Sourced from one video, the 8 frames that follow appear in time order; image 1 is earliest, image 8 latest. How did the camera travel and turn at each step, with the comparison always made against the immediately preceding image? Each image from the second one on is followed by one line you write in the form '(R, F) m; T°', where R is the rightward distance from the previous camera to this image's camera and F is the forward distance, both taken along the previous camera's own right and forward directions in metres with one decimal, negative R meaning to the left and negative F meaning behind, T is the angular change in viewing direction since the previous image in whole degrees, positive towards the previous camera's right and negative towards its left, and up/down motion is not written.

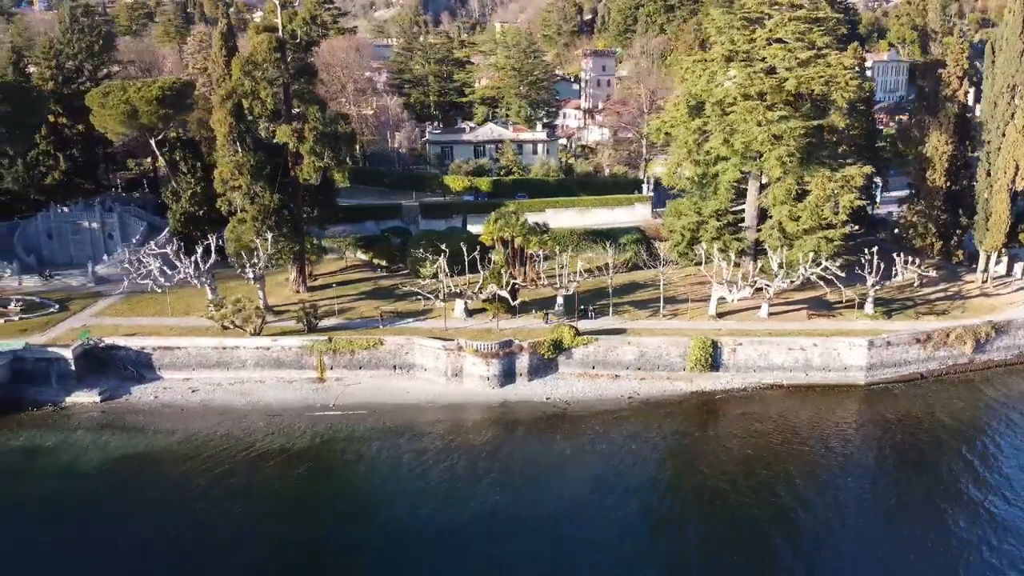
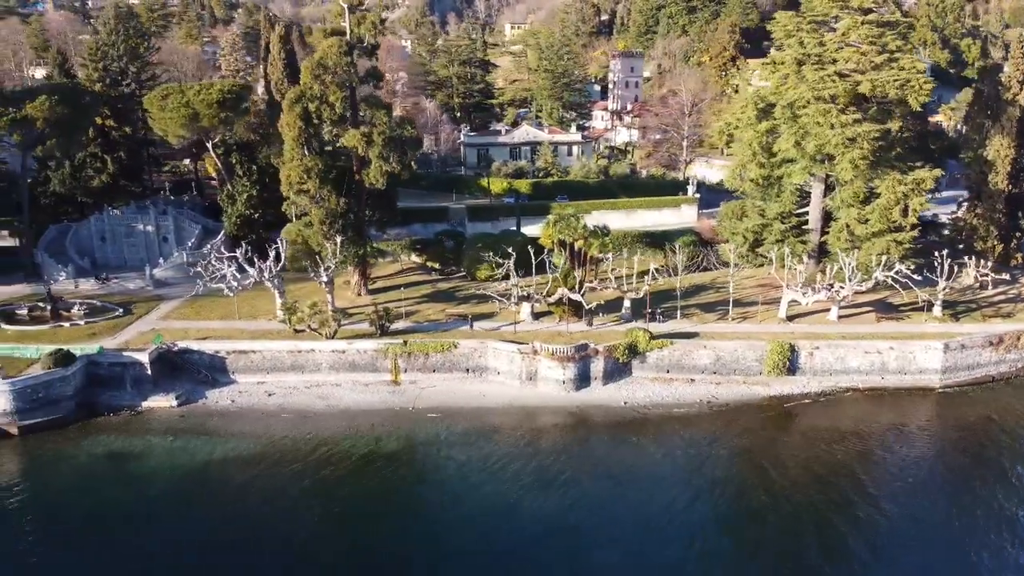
(-3.3, +0.1) m; 0°
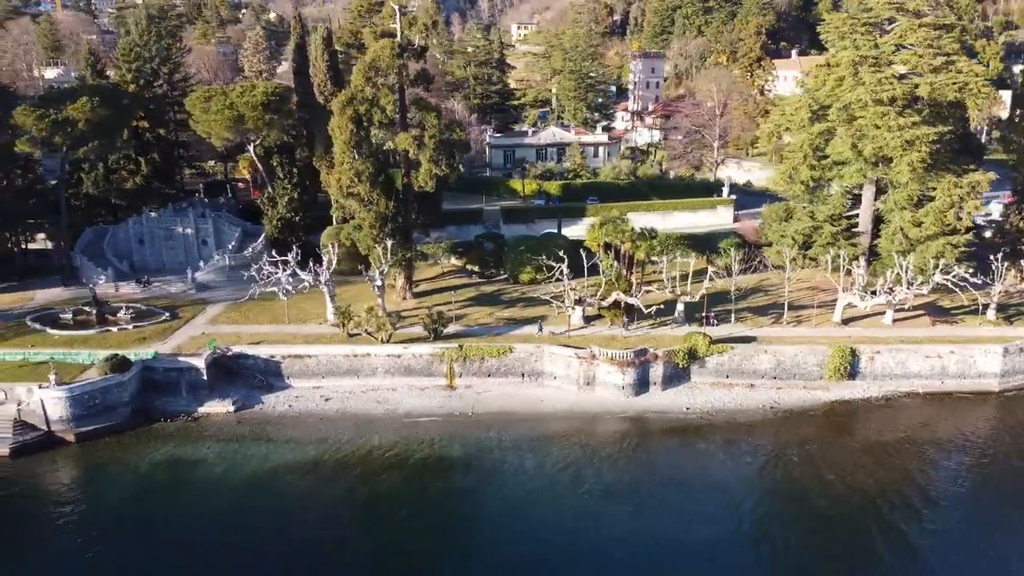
(-2.6, +0.3) m; 0°
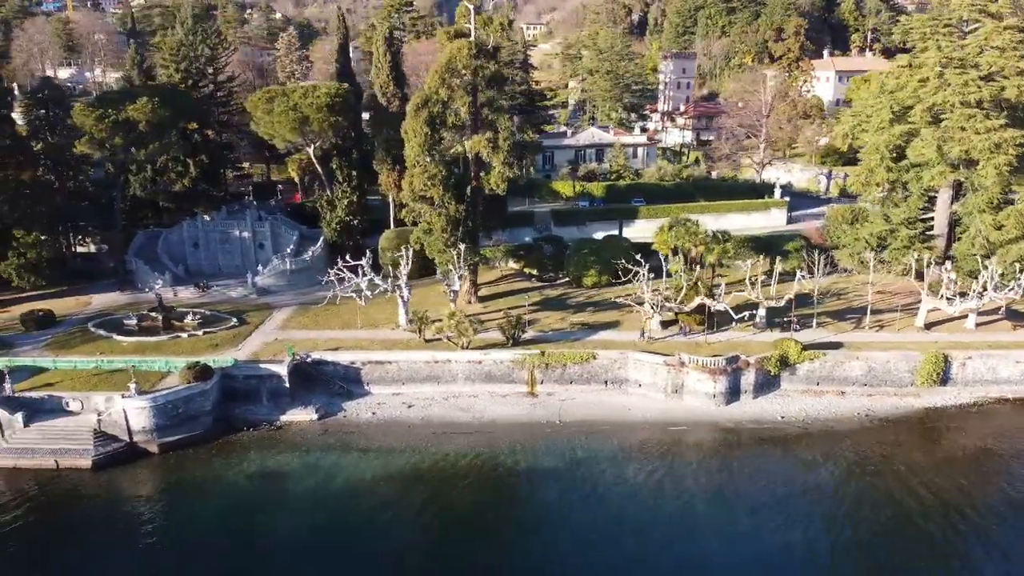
(-3.7, +0.7) m; +1°
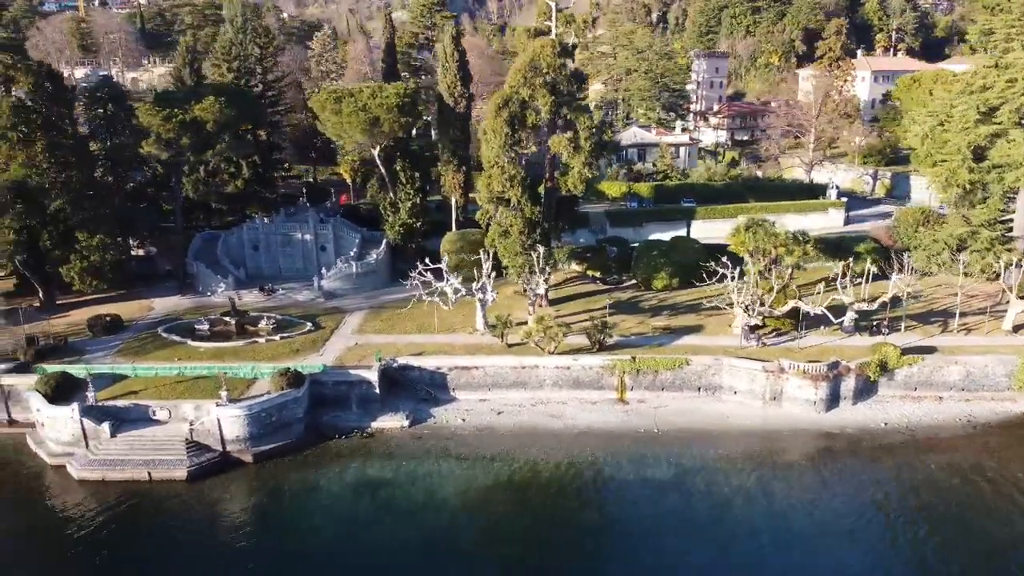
(-3.9, +0.8) m; +1°
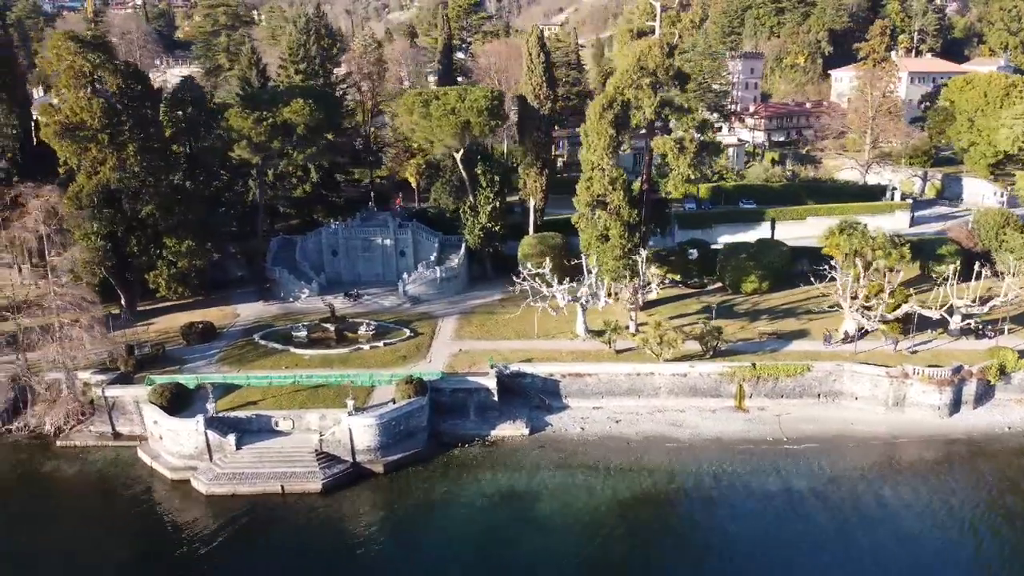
(-5.3, +0.7) m; +1°
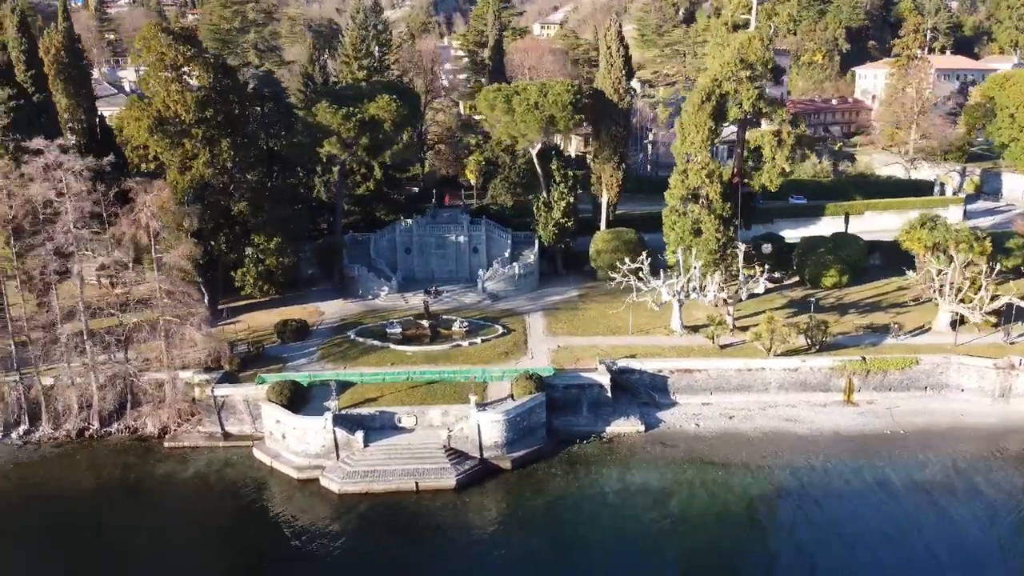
(-5.2, +0.3) m; +2°
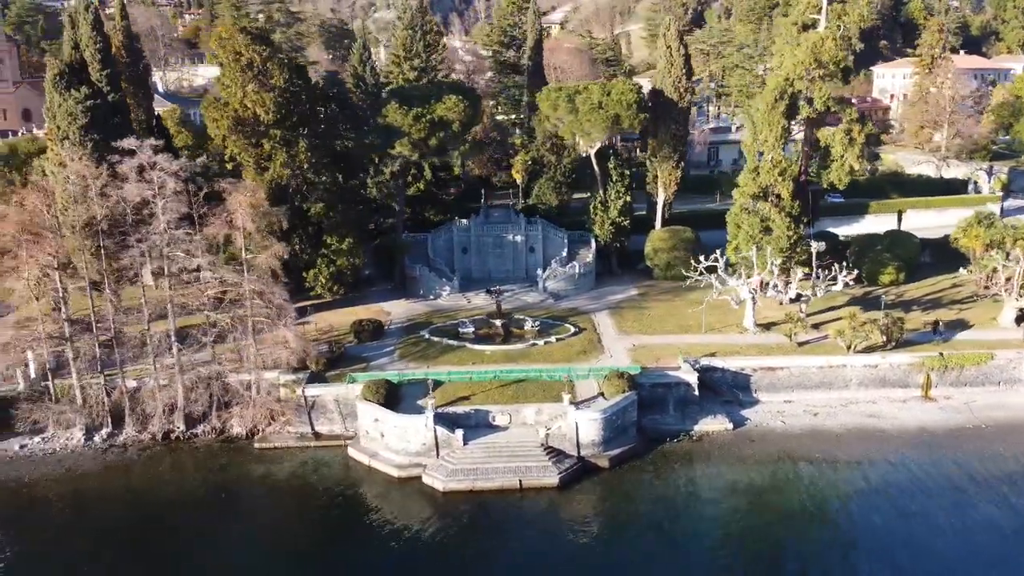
(-3.9, -0.2) m; +1°
